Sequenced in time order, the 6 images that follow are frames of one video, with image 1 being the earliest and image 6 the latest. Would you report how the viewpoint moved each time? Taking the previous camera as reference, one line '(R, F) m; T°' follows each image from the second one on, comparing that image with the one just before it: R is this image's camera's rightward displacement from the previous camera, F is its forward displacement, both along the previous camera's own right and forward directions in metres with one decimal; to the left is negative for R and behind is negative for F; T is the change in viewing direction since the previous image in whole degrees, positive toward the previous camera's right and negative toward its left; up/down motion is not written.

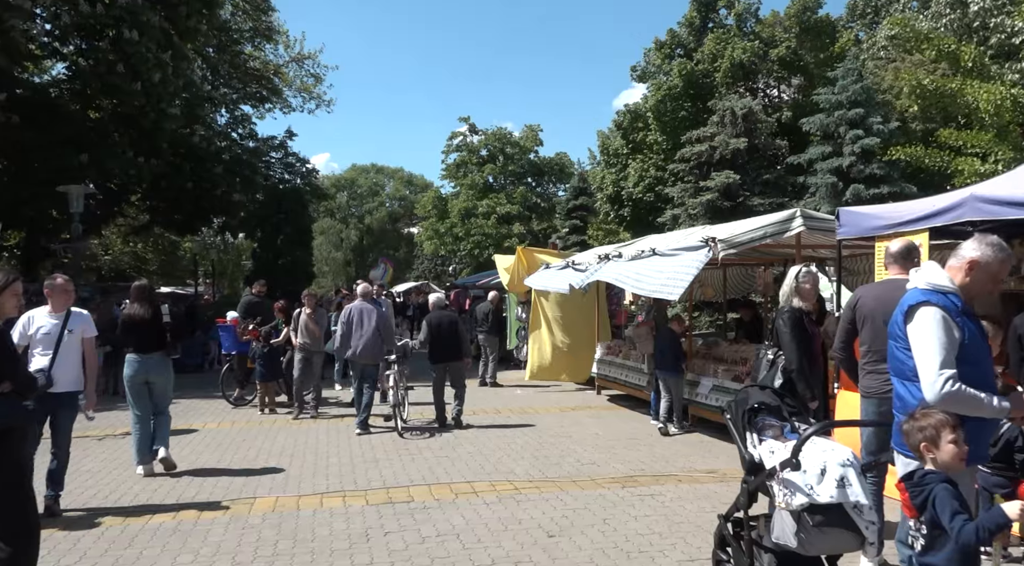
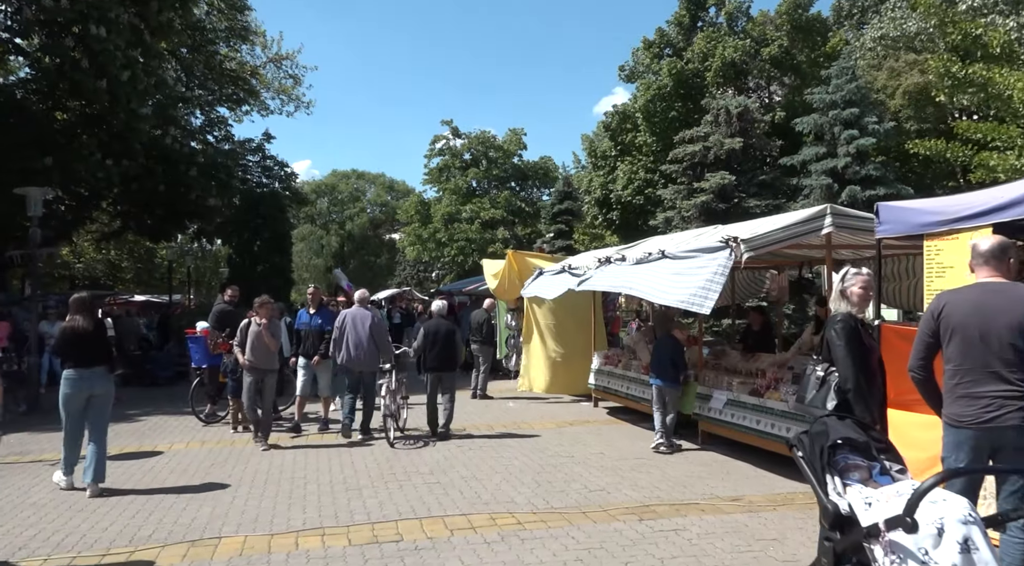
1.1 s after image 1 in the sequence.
(-0.2, +0.8) m; +1°
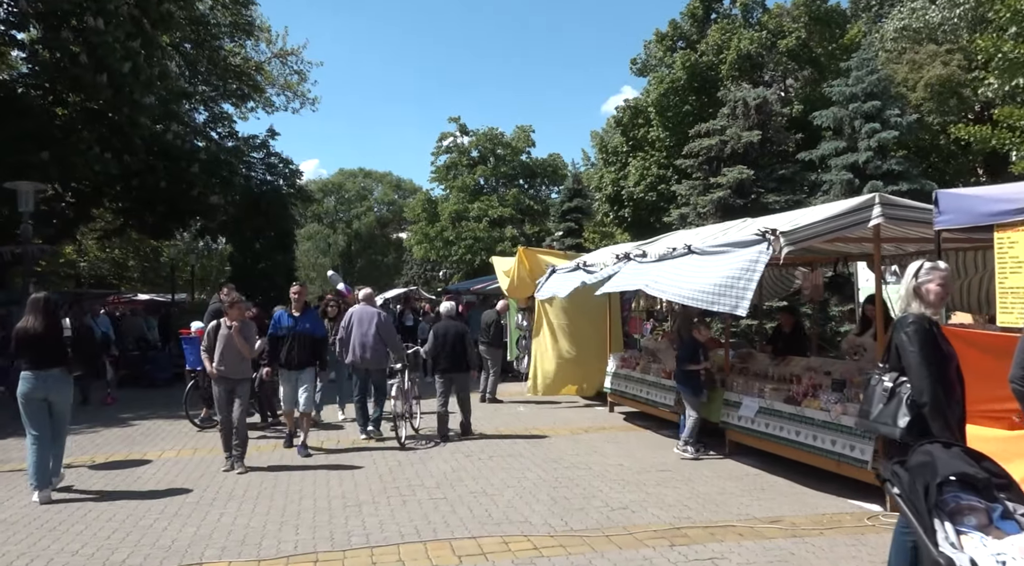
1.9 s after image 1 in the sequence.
(-0.1, +0.6) m; -1°
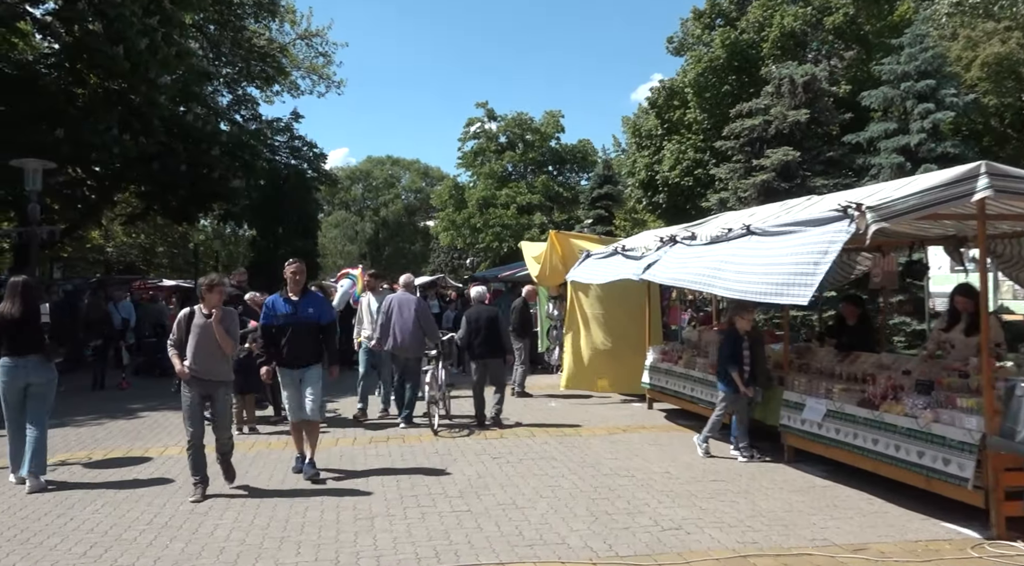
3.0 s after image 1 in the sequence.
(-0.1, +0.8) m; -2°
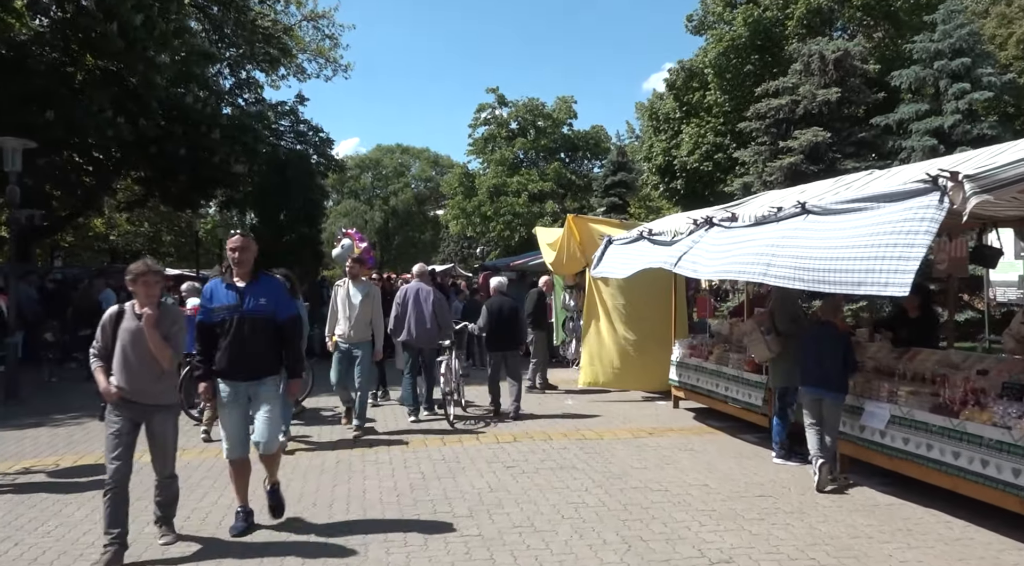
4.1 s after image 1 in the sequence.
(-0.1, +0.8) m; -1°
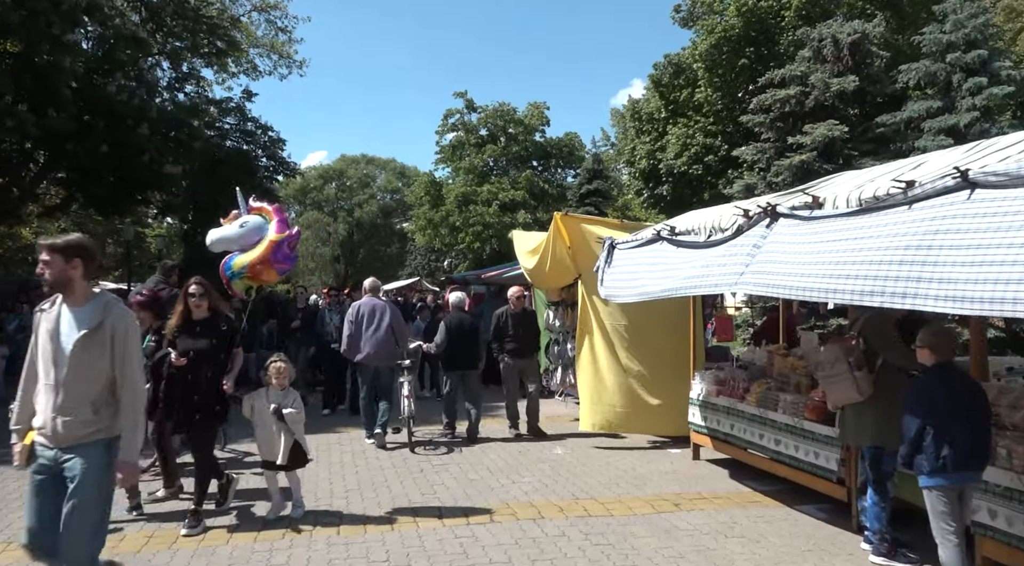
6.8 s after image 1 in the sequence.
(0.0, +2.3) m; +2°
